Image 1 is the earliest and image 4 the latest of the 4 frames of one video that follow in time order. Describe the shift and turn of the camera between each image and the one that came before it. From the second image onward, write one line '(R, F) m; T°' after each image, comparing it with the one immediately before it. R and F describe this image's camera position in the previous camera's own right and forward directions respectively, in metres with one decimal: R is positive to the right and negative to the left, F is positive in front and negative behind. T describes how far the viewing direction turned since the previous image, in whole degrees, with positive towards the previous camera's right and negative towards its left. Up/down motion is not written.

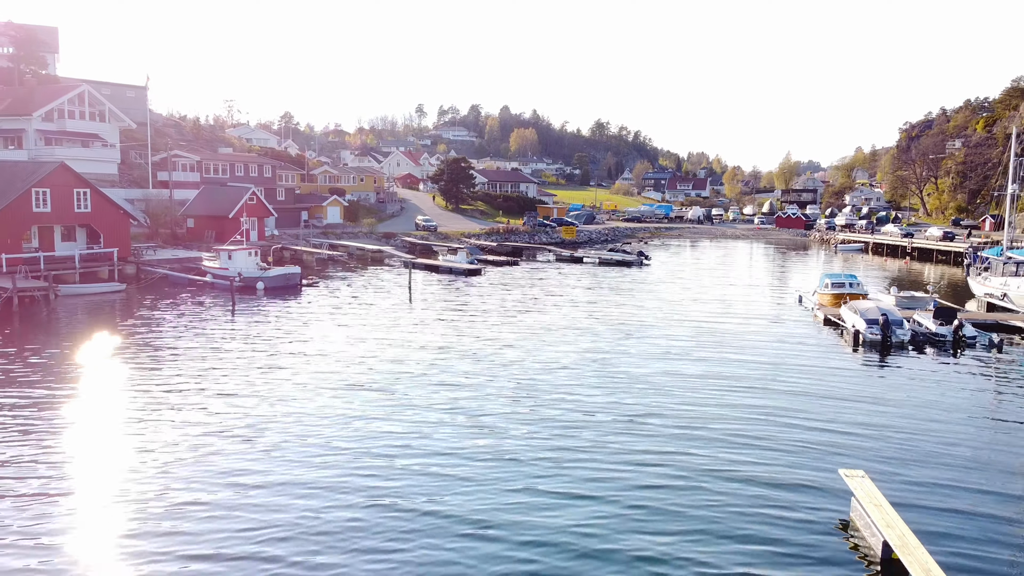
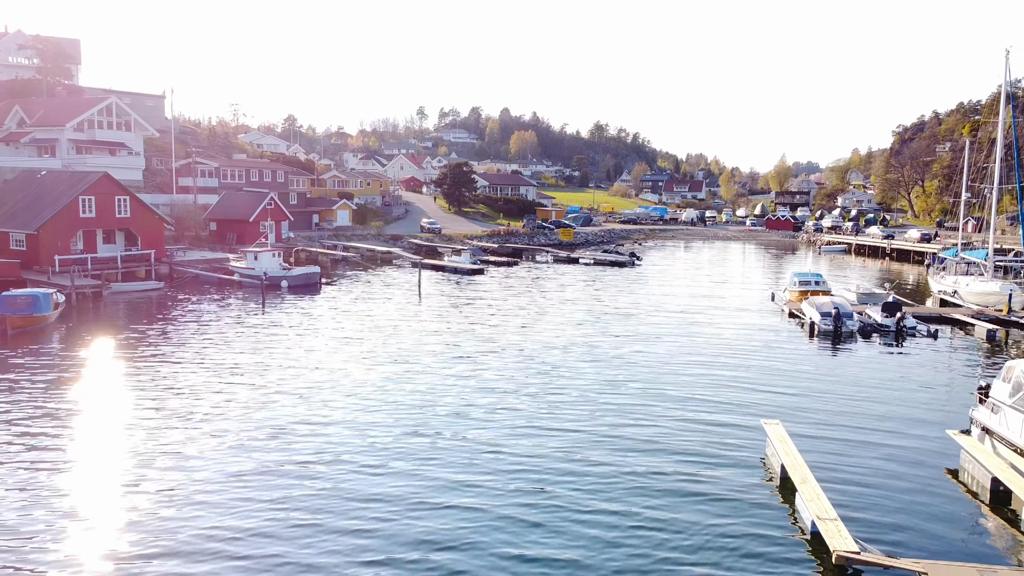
(0.0, -4.3) m; 0°
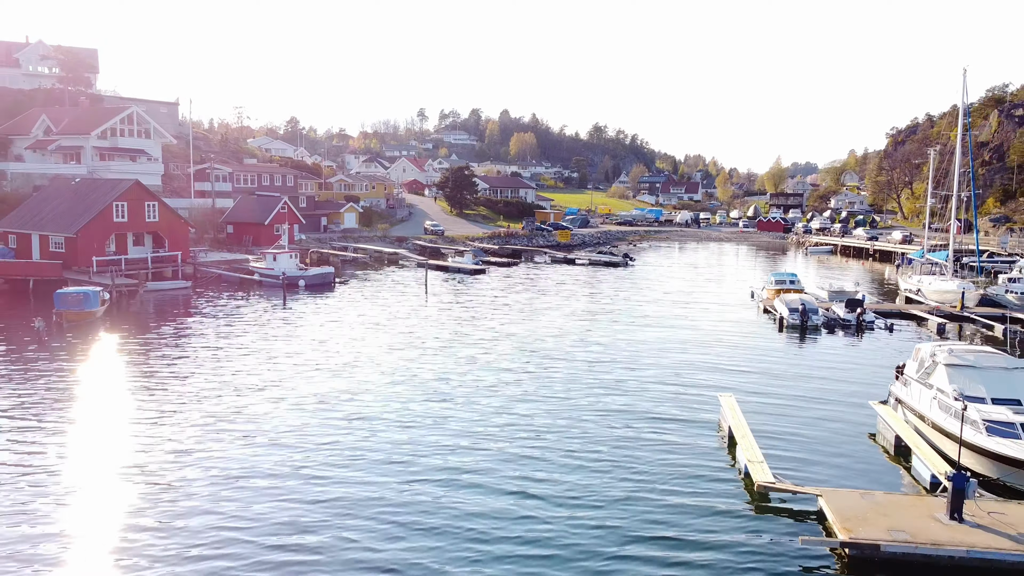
(0.0, -3.8) m; 0°
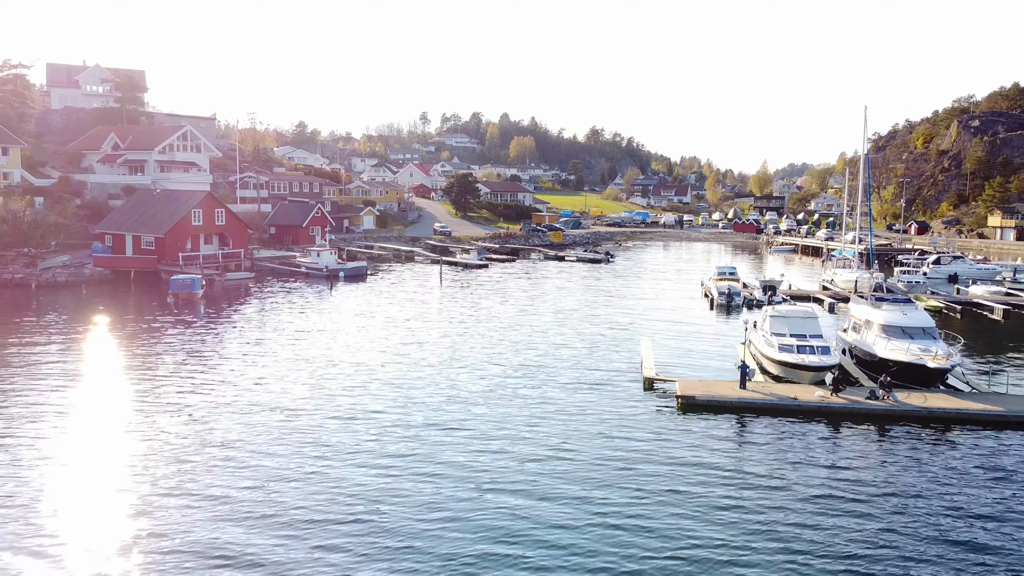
(+0.1, -12.2) m; 0°
